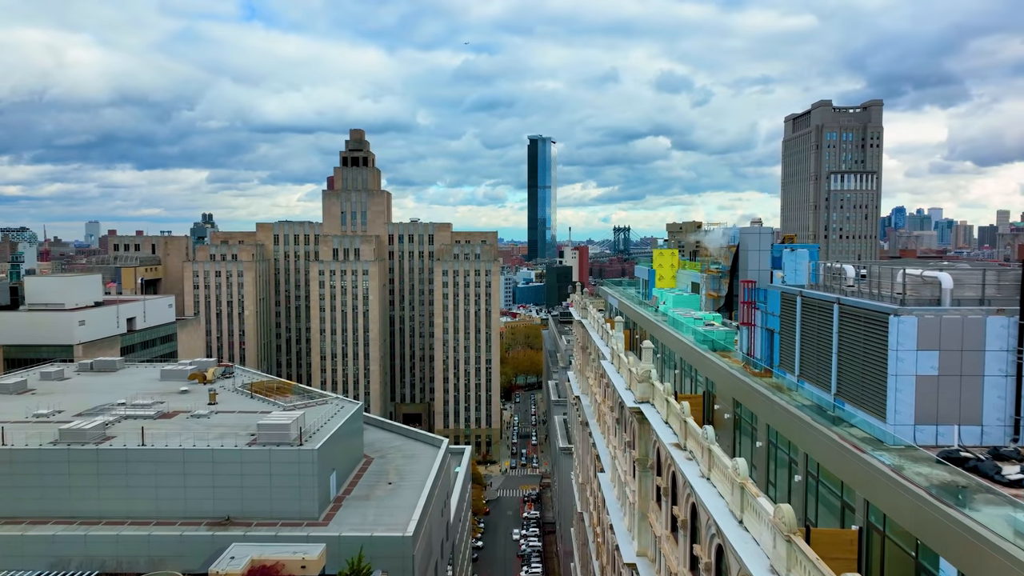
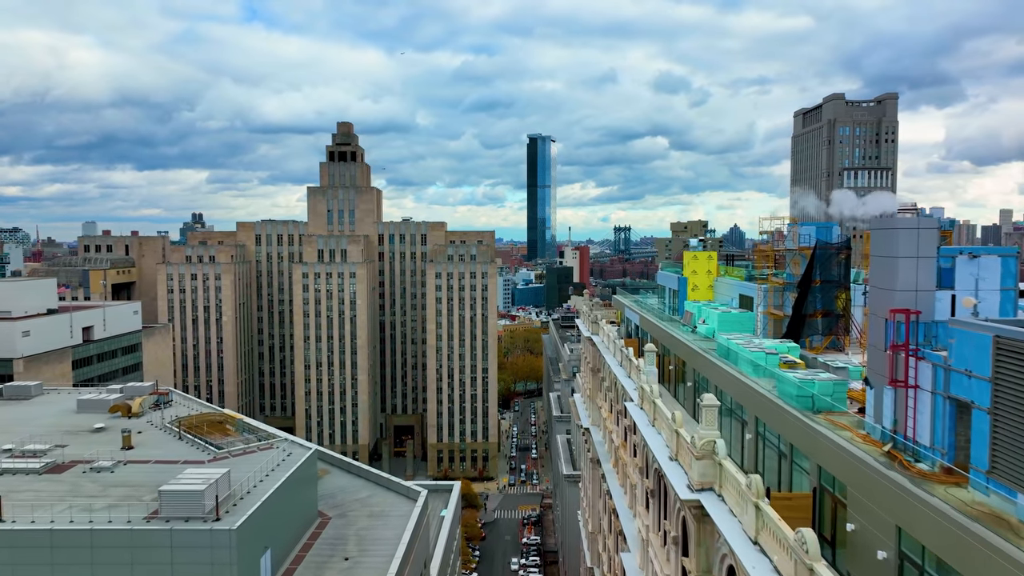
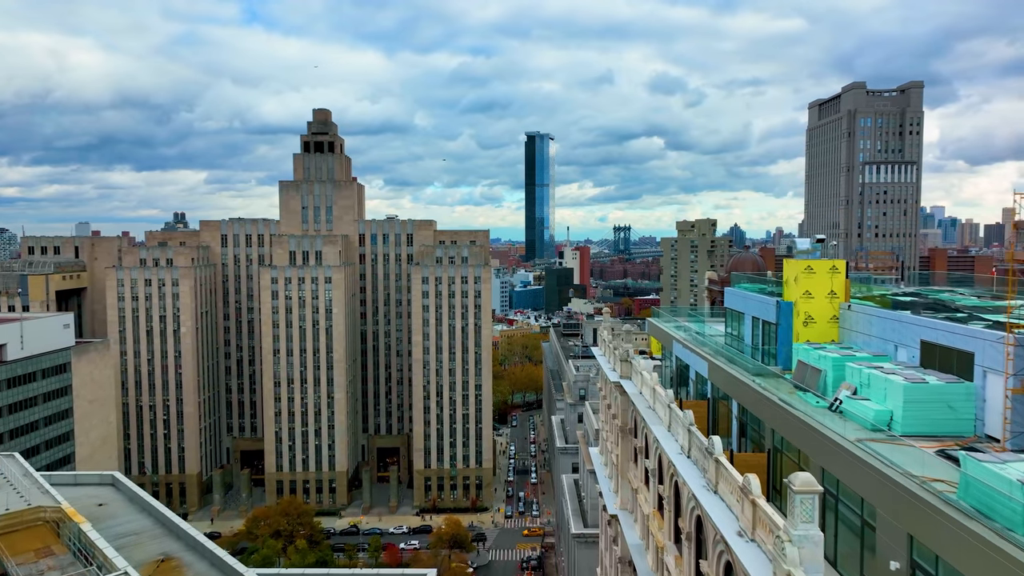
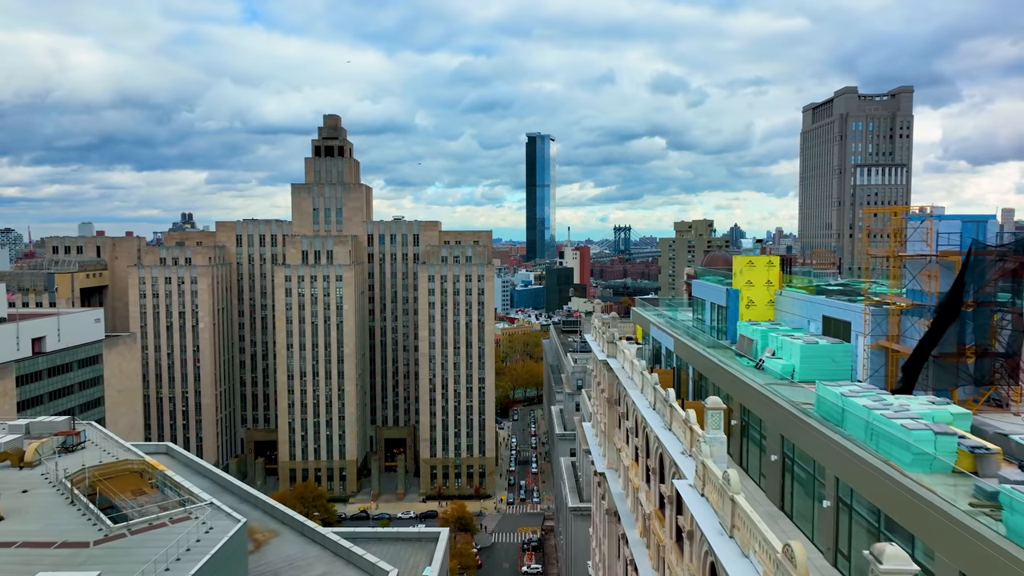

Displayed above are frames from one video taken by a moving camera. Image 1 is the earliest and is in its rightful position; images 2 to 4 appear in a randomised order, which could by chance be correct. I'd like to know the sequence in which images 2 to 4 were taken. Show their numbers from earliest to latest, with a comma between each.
2, 4, 3
